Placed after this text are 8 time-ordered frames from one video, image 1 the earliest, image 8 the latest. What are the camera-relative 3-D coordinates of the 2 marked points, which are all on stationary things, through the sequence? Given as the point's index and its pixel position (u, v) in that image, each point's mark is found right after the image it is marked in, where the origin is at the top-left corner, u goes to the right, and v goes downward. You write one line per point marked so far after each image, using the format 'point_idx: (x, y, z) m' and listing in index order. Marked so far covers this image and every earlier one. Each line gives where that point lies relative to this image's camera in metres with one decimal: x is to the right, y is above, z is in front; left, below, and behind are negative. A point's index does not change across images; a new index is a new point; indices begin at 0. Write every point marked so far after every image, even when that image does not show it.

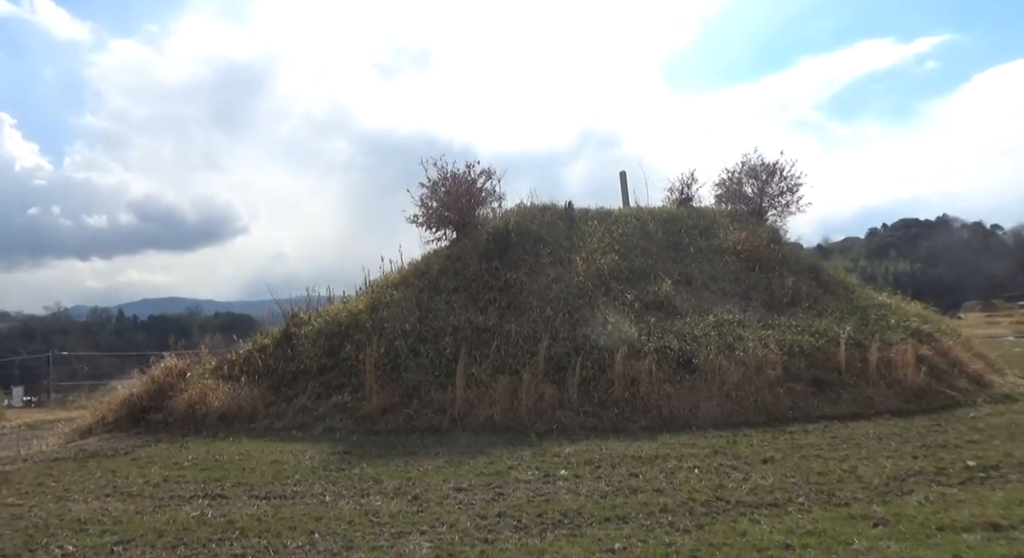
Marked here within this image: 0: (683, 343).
0: (+2.8, -1.0, +10.0) m
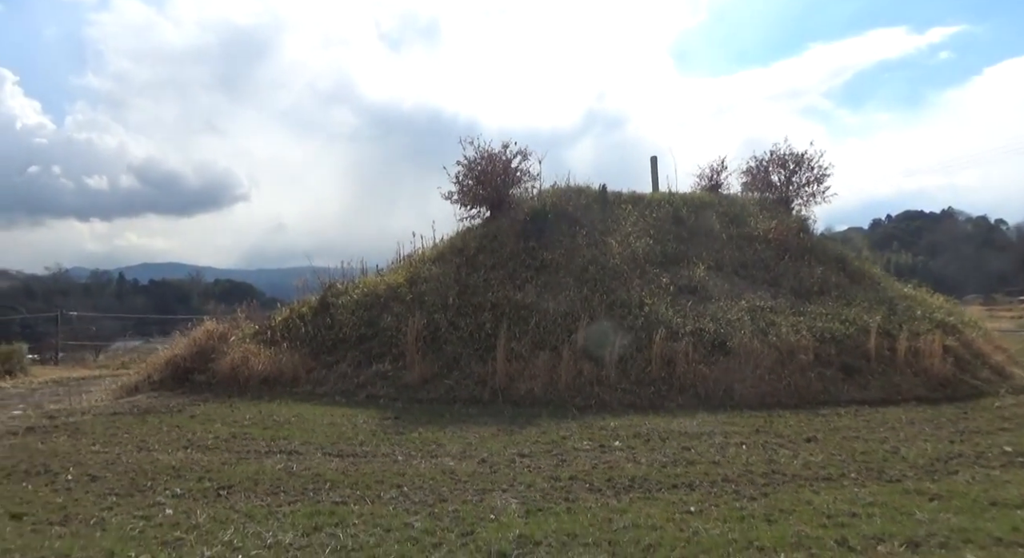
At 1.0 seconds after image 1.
0: (+3.4, -0.8, +10.3) m
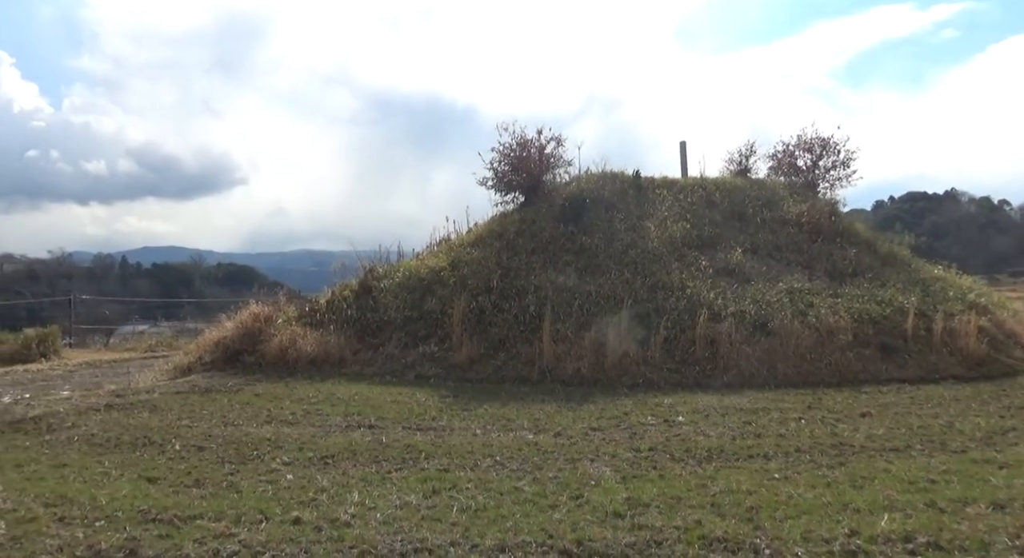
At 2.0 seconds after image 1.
0: (+4.2, -0.5, +10.6) m
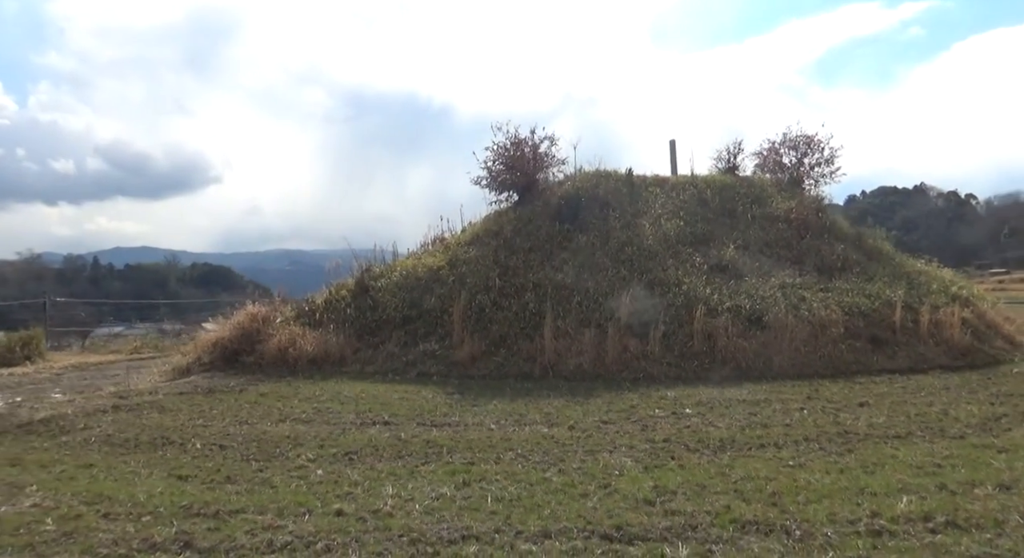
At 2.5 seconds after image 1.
0: (+4.2, -0.4, +10.8) m
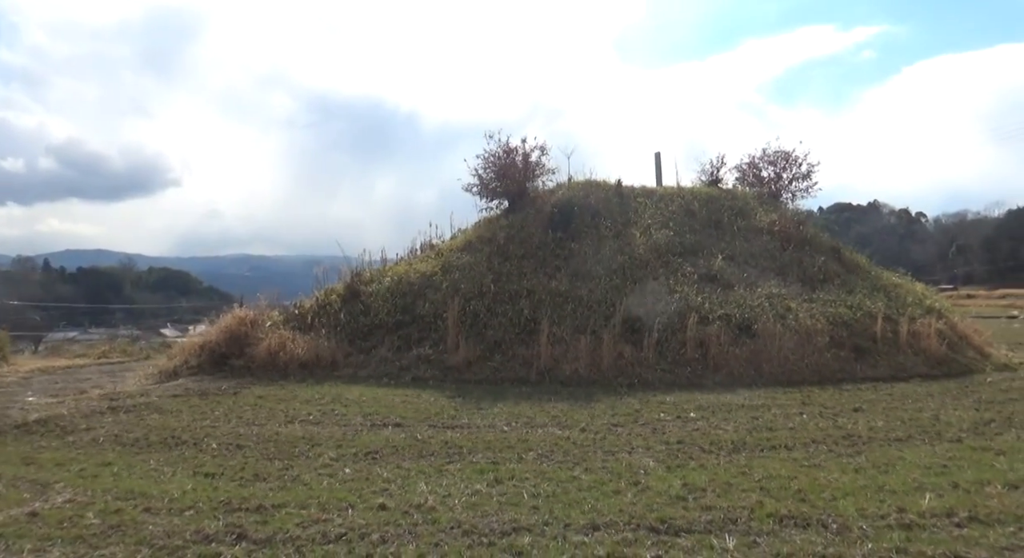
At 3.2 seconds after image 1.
0: (+4.1, -0.6, +11.1) m
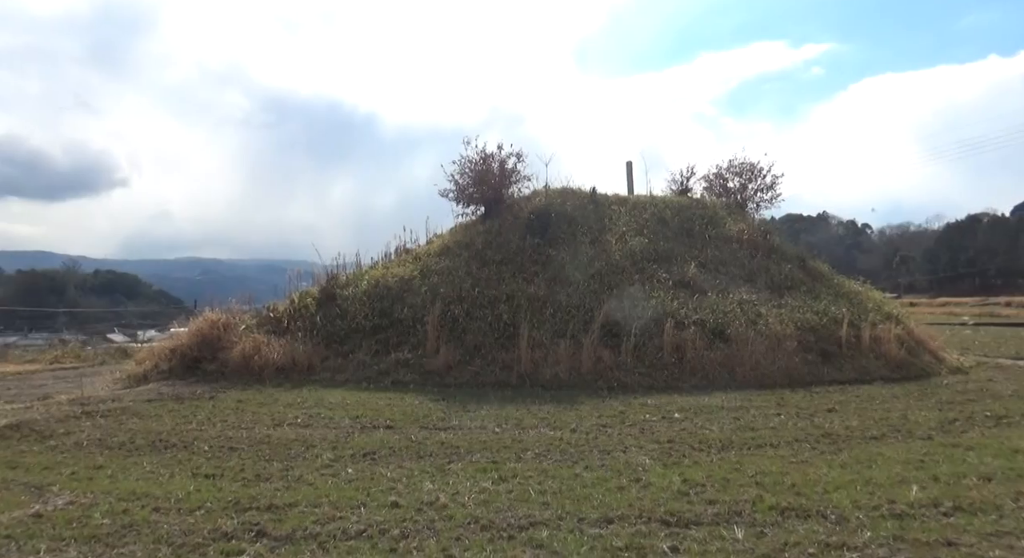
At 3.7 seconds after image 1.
0: (+3.7, -0.7, +11.4) m
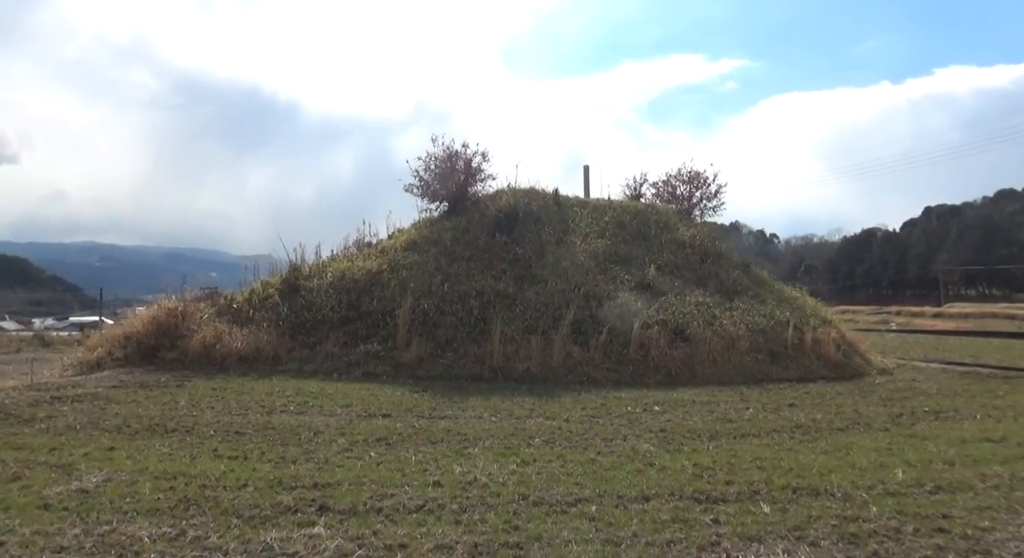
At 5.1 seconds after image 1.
0: (+3.1, -0.7, +12.0) m
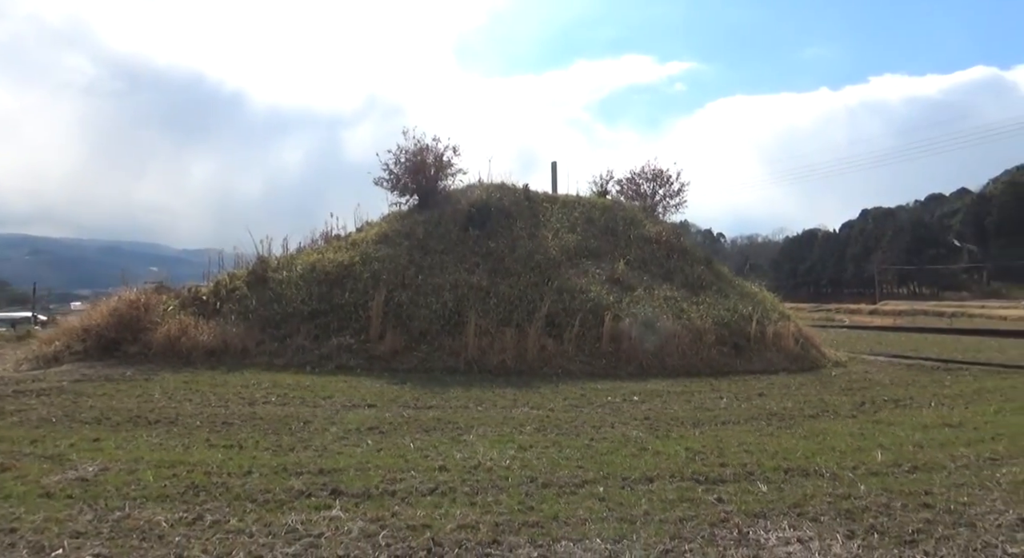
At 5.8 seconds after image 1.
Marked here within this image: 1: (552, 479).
0: (+2.6, -0.6, +12.3) m
1: (+0.2, -1.2, +3.9) m
